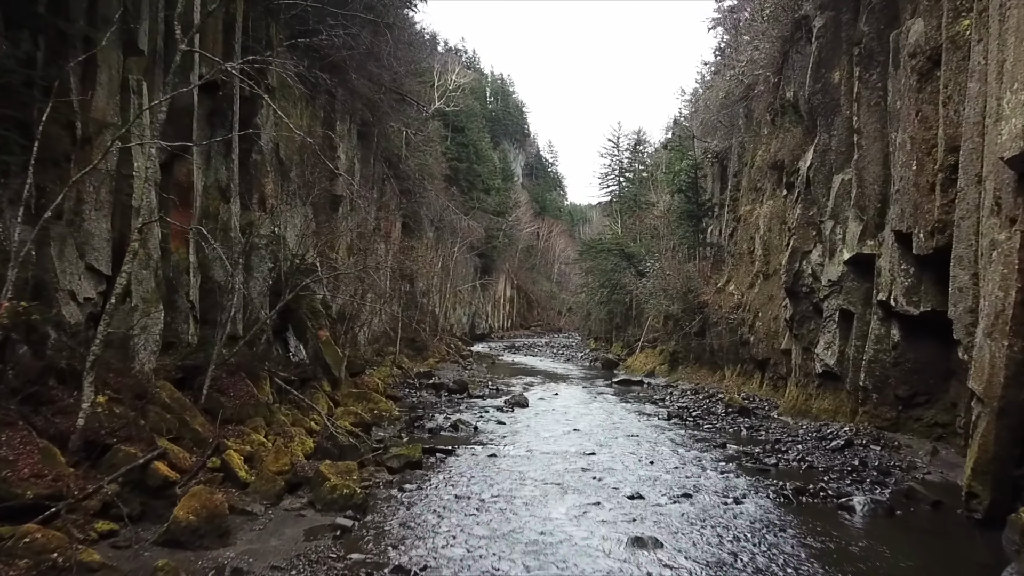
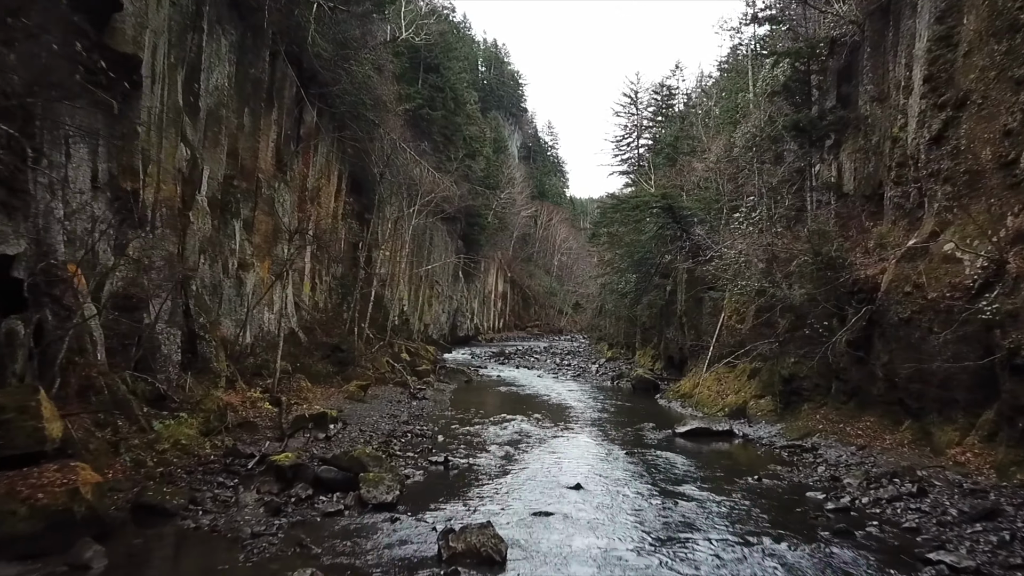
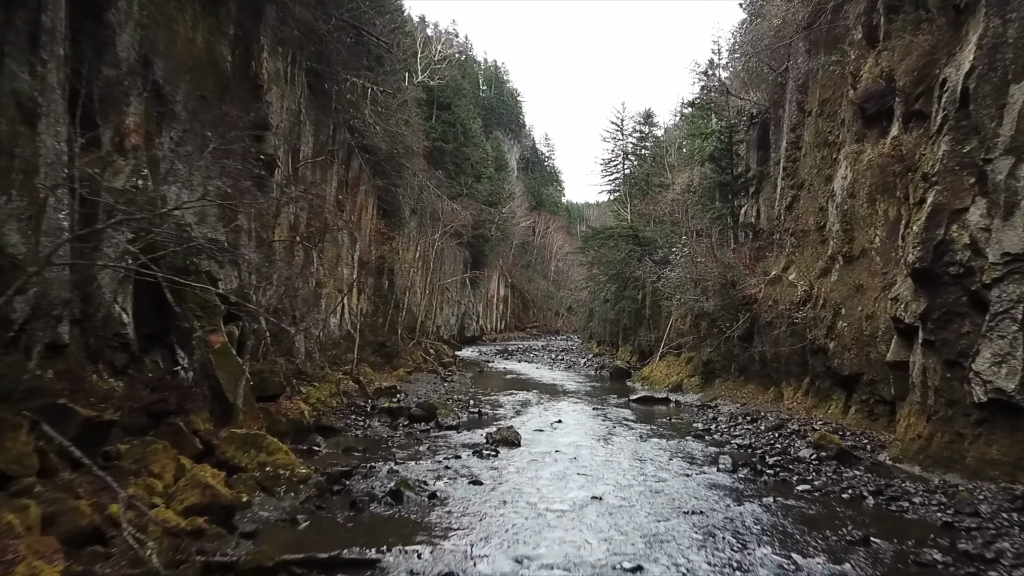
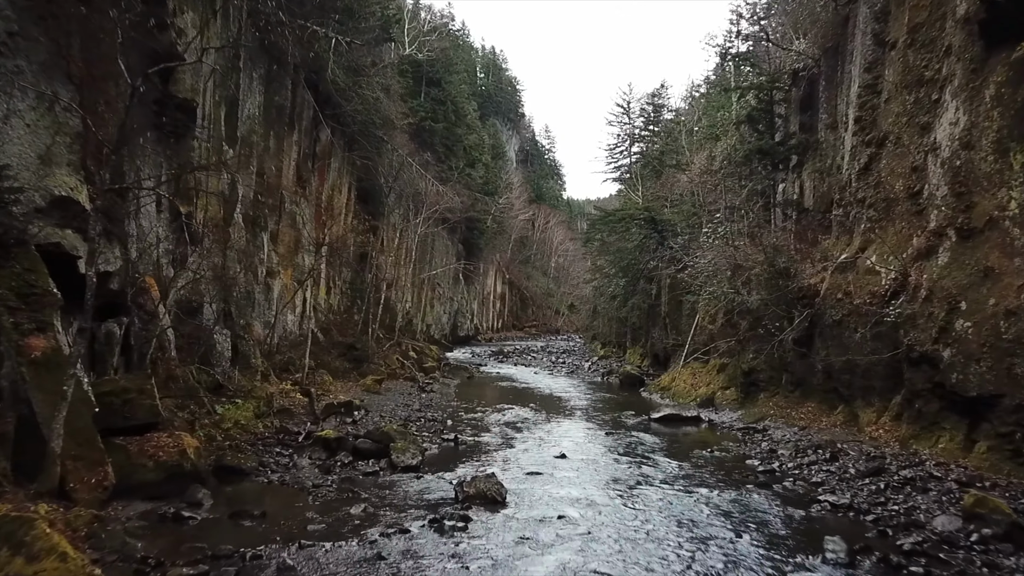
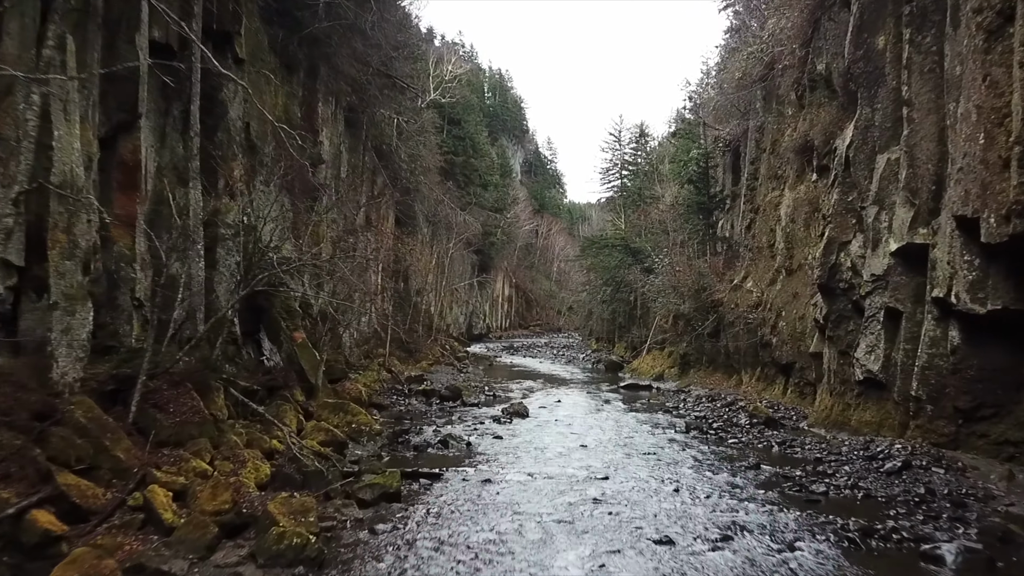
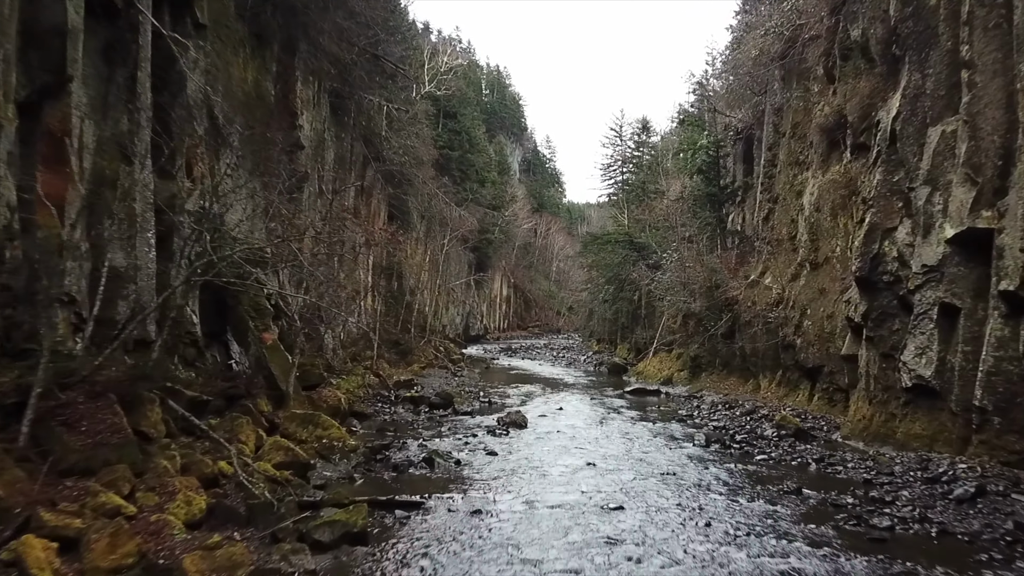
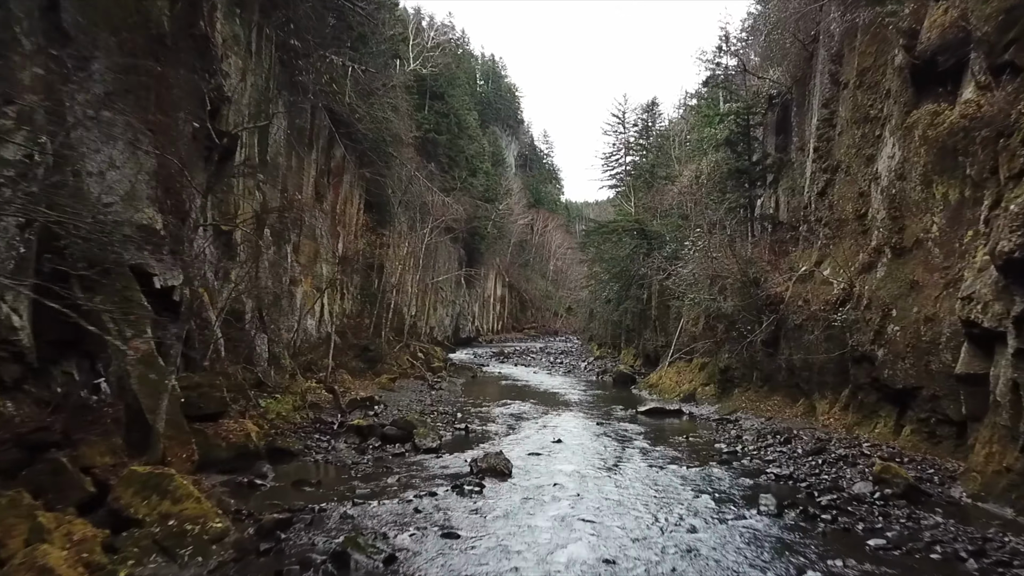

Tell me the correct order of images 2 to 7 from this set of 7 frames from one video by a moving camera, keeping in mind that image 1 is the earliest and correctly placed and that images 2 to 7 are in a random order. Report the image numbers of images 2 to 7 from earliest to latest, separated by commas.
5, 6, 3, 7, 4, 2
